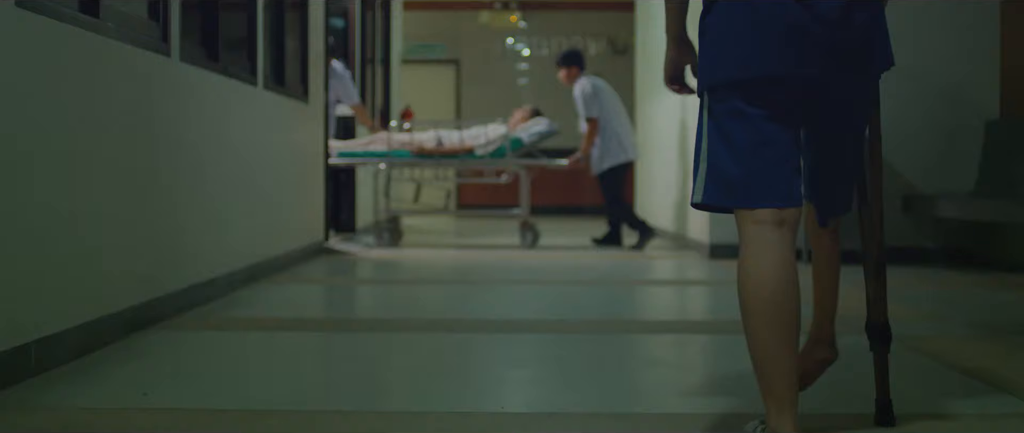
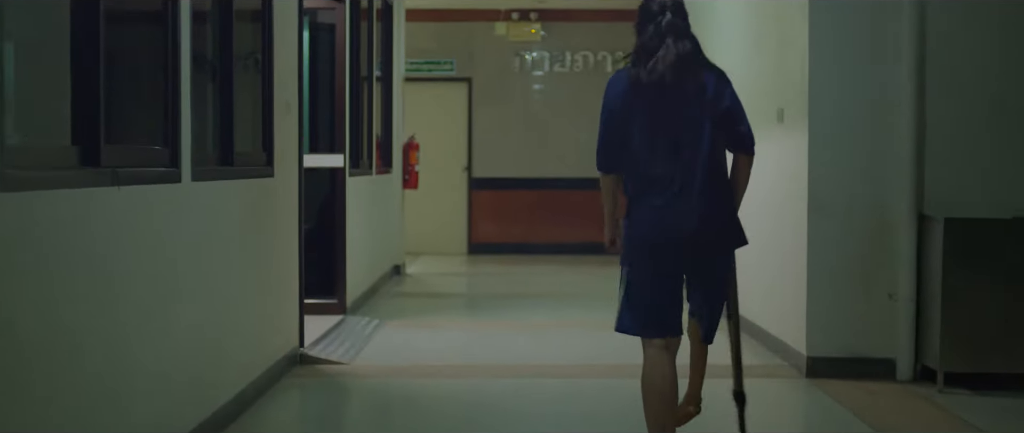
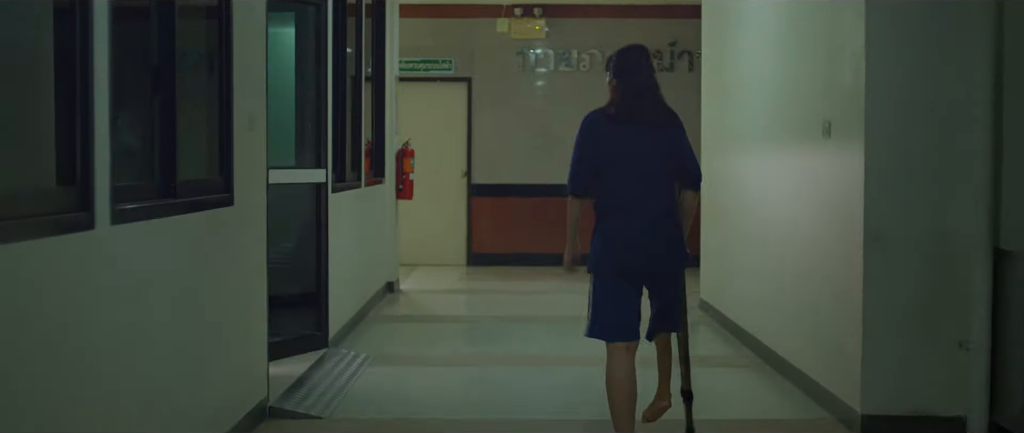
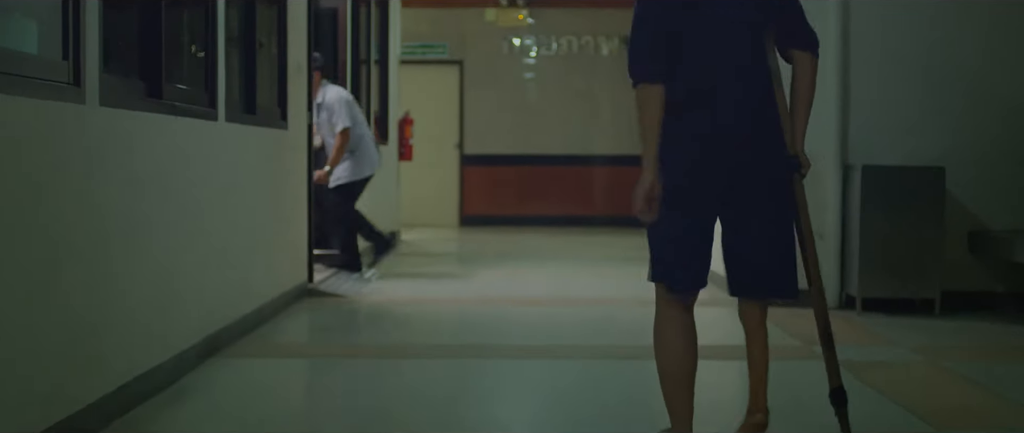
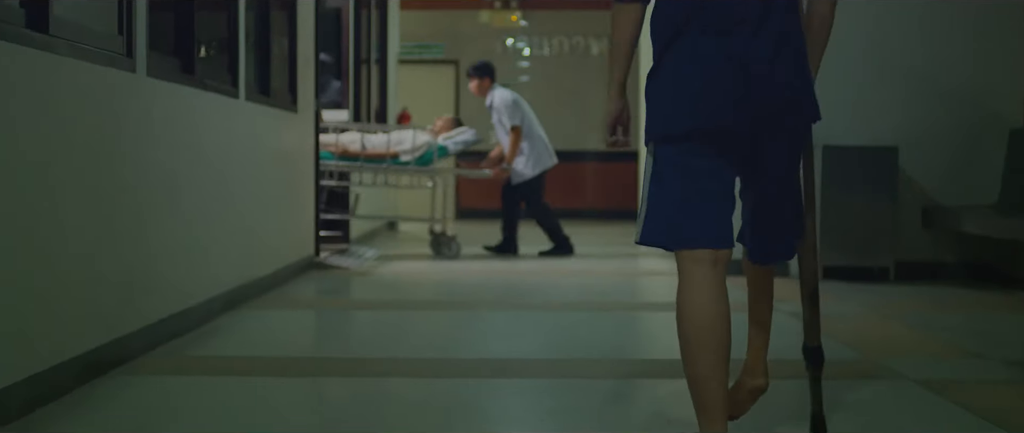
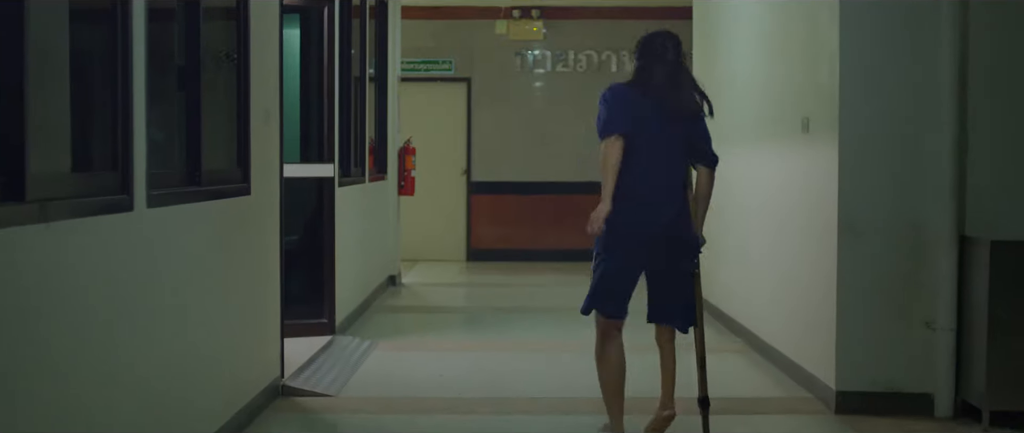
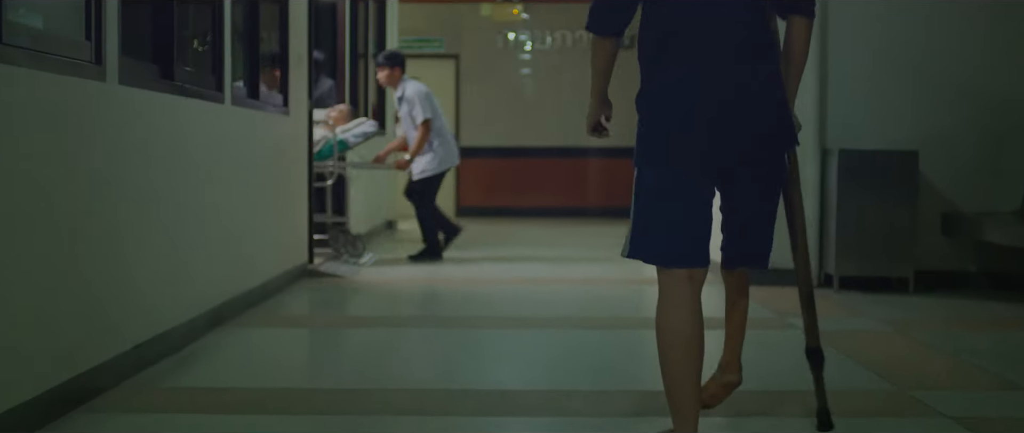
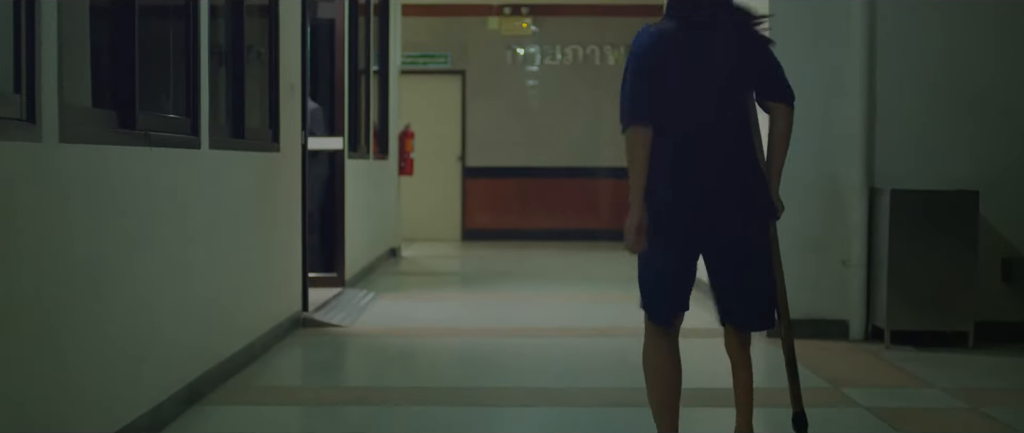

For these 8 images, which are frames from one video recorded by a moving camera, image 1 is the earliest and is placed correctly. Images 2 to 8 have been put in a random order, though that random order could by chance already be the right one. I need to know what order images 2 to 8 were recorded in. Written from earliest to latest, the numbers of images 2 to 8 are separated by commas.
5, 7, 4, 8, 2, 6, 3
